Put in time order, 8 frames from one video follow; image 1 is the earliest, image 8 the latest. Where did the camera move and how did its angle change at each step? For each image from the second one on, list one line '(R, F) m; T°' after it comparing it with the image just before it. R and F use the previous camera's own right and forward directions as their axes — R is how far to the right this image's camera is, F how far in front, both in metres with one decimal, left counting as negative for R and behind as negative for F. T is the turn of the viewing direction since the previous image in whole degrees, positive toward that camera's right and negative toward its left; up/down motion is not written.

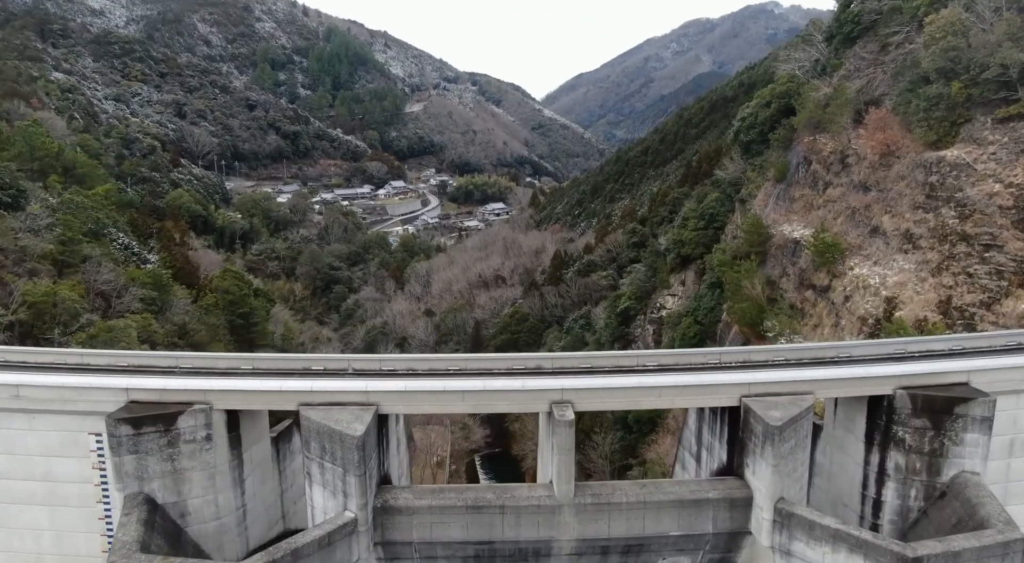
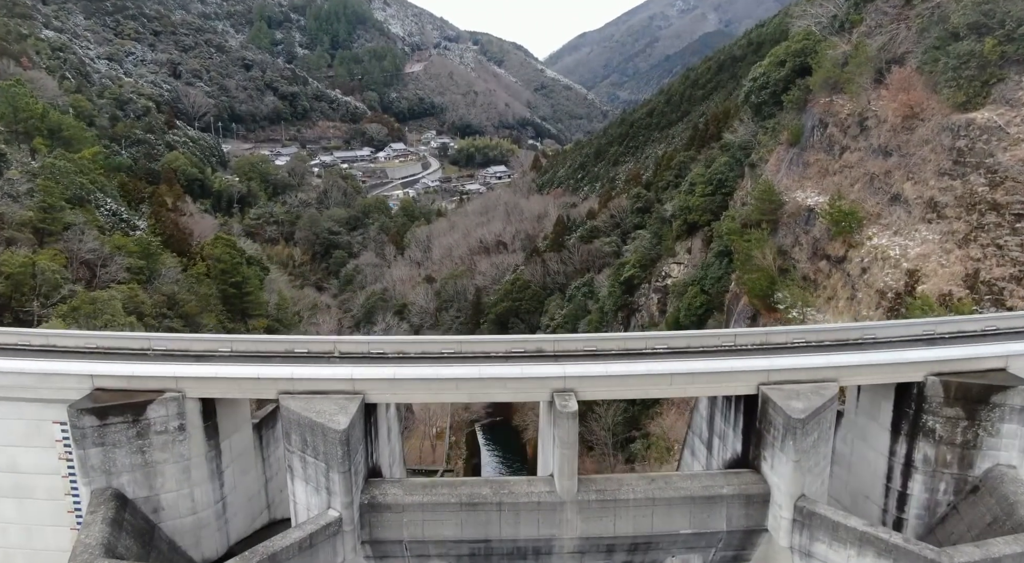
(+0.1, +0.9) m; 0°
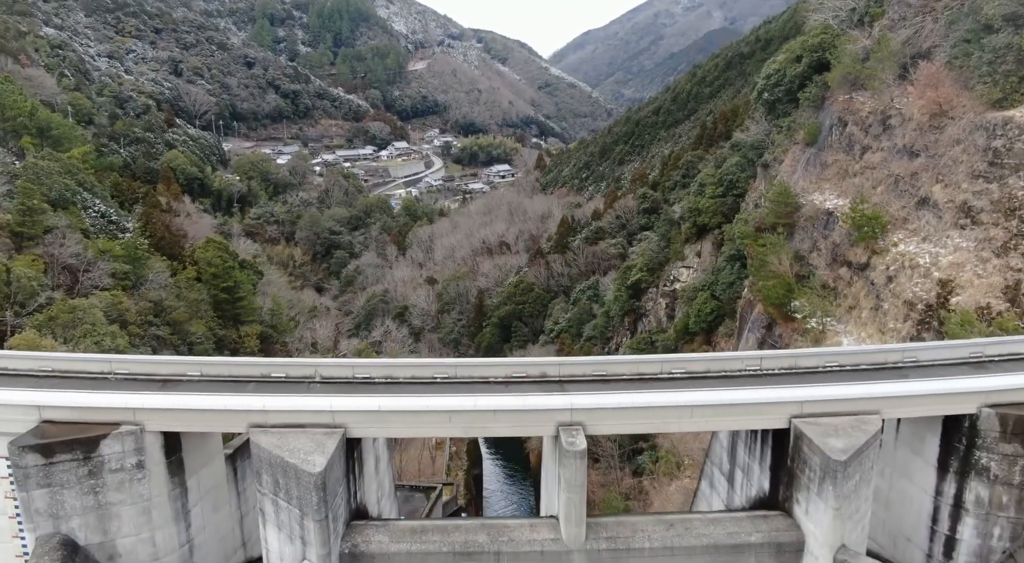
(0.0, +1.0) m; 0°
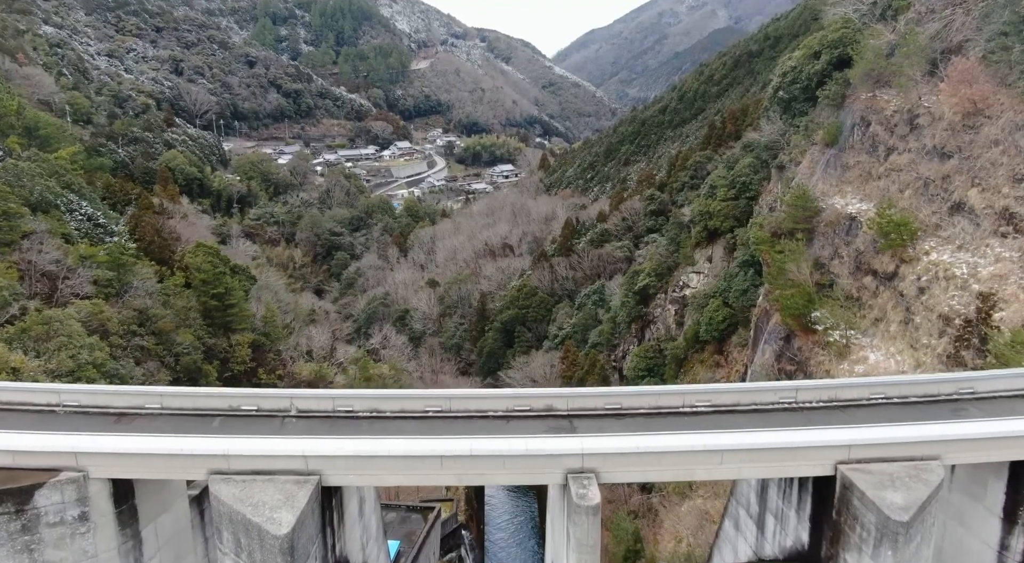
(0.0, +1.1) m; 0°
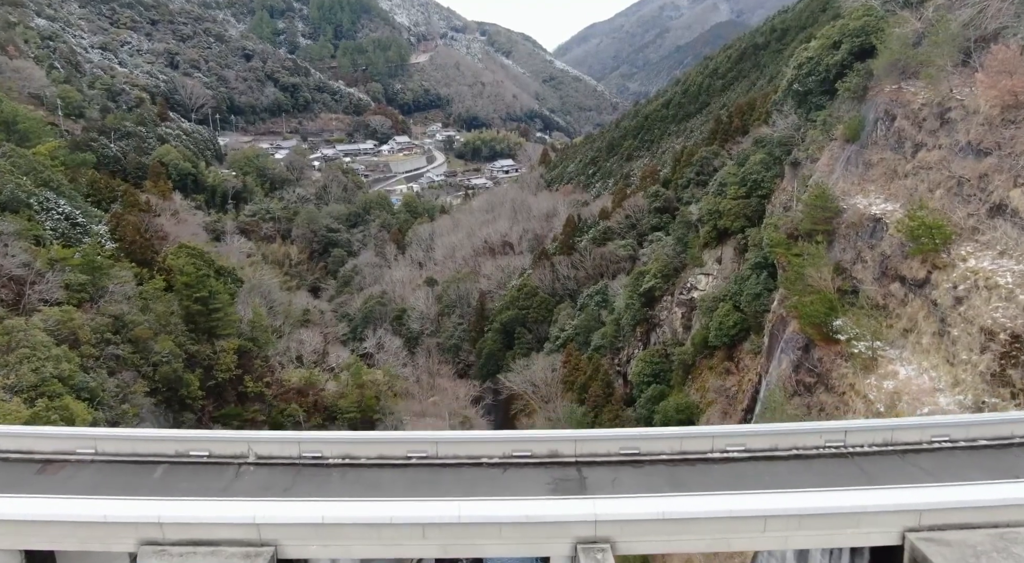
(0.0, +1.2) m; 0°
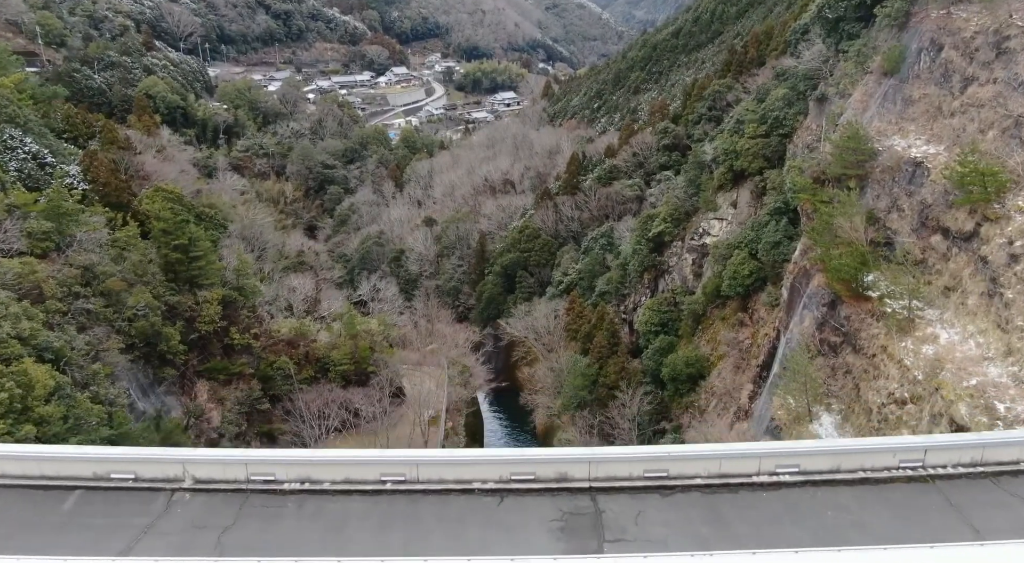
(0.0, +1.5) m; 0°
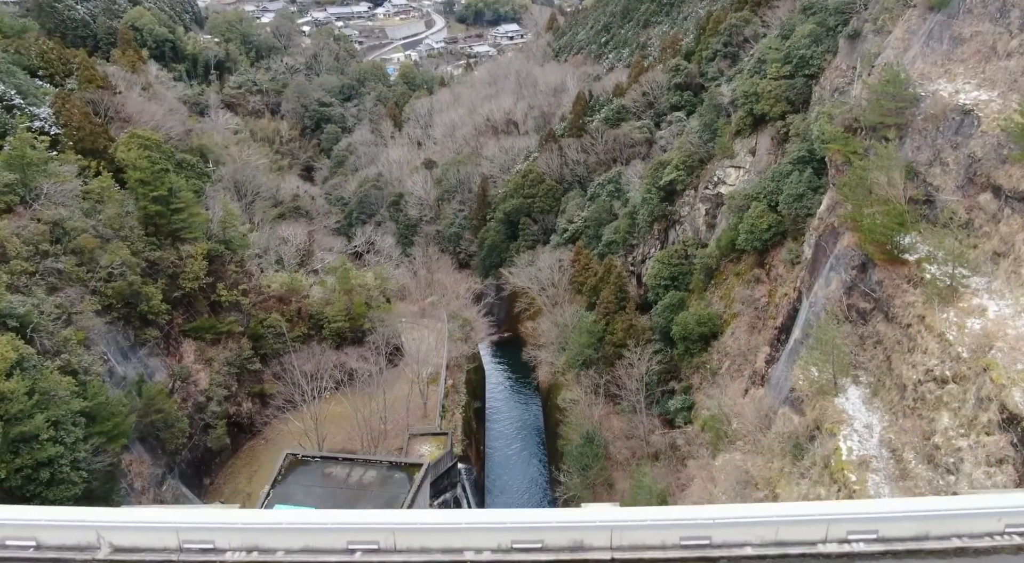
(0.0, +1.3) m; 0°
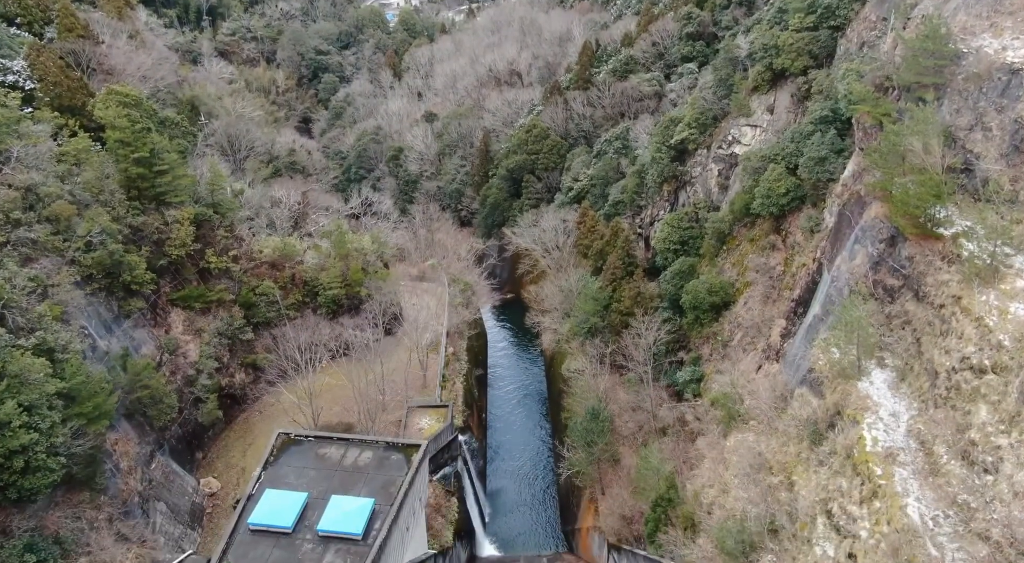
(0.0, +1.0) m; 0°
